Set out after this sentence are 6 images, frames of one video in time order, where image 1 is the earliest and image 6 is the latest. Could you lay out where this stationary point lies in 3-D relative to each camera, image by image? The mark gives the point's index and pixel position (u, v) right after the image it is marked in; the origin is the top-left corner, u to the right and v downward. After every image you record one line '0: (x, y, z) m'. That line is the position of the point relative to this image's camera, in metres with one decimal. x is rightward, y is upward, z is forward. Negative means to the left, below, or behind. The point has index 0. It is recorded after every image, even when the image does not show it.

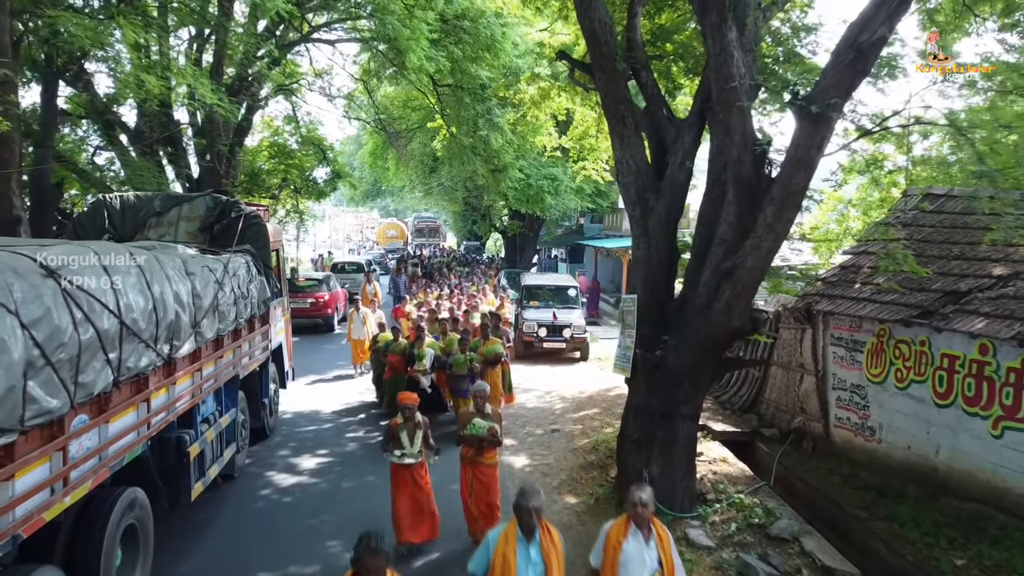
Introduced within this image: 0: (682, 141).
0: (+1.5, +1.3, +7.4) m
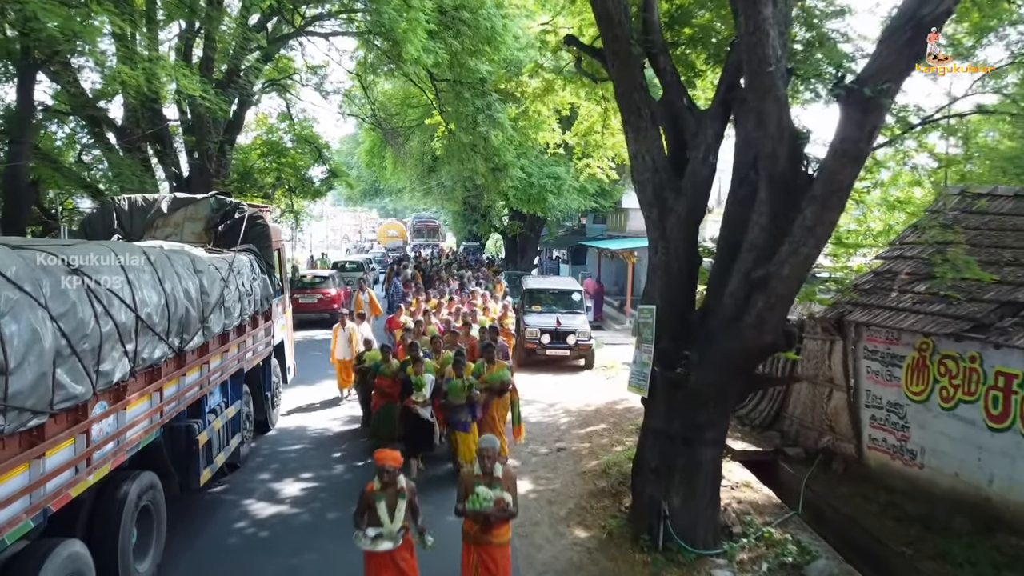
0: (+1.5, +1.2, +6.6) m
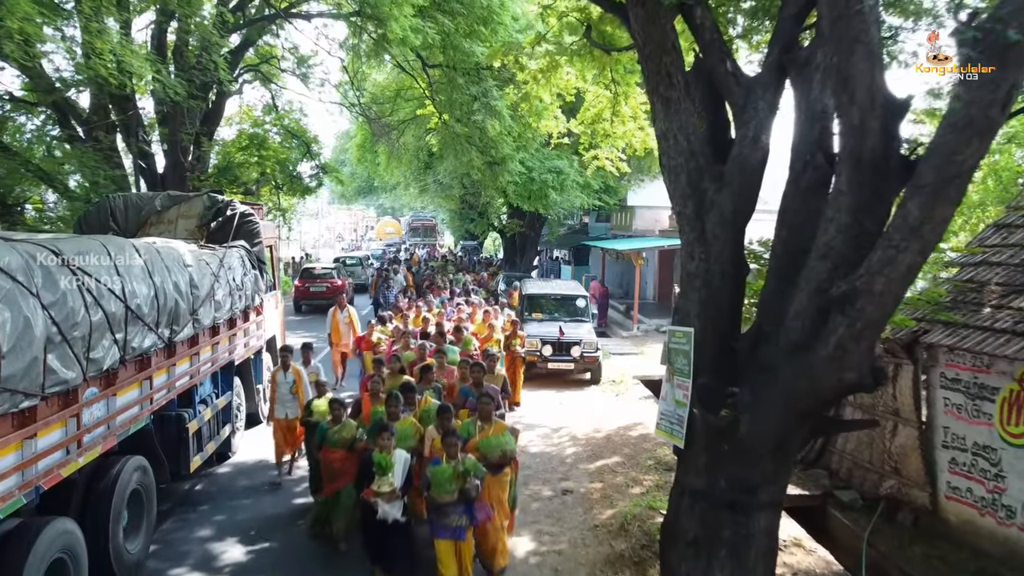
0: (+1.5, +1.1, +5.2) m
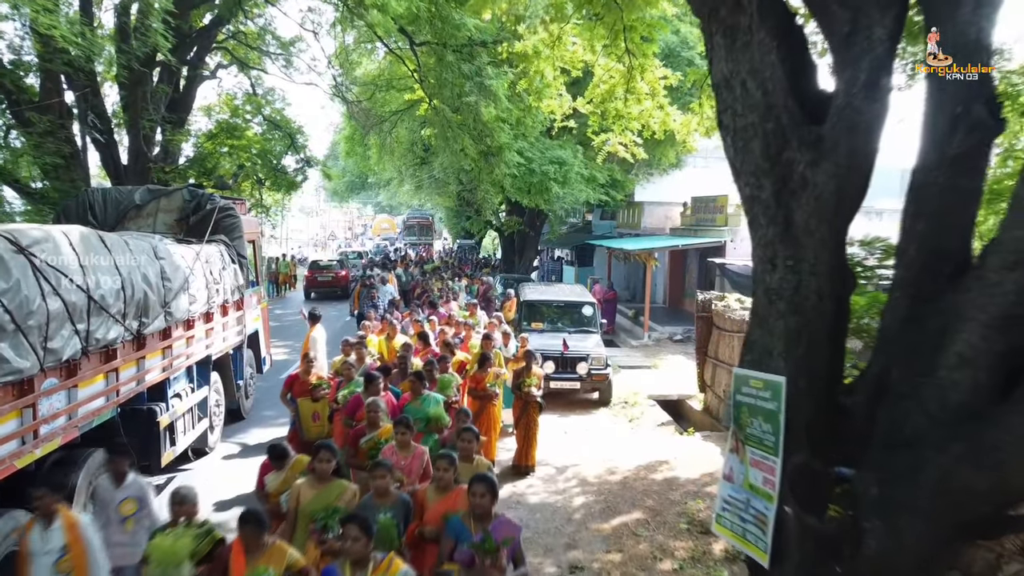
0: (+1.5, +1.0, +3.4) m
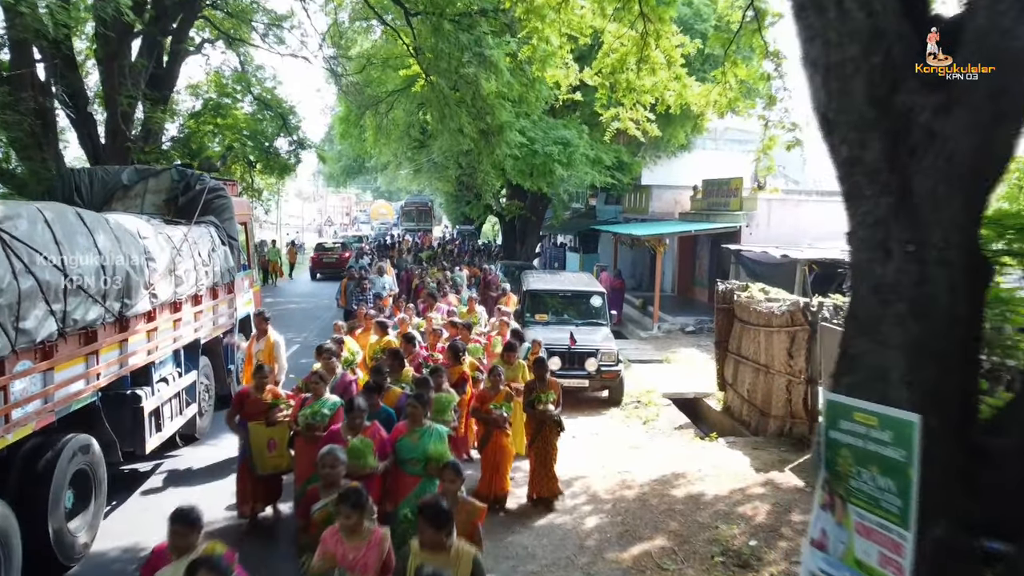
0: (+1.5, +1.0, +2.4) m
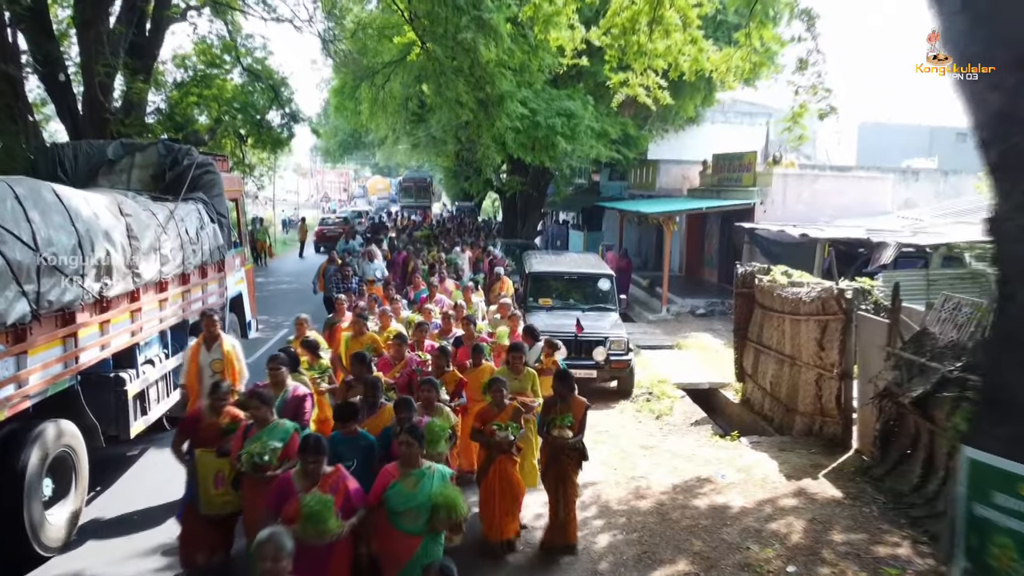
0: (+1.5, +1.0, +1.6) m
